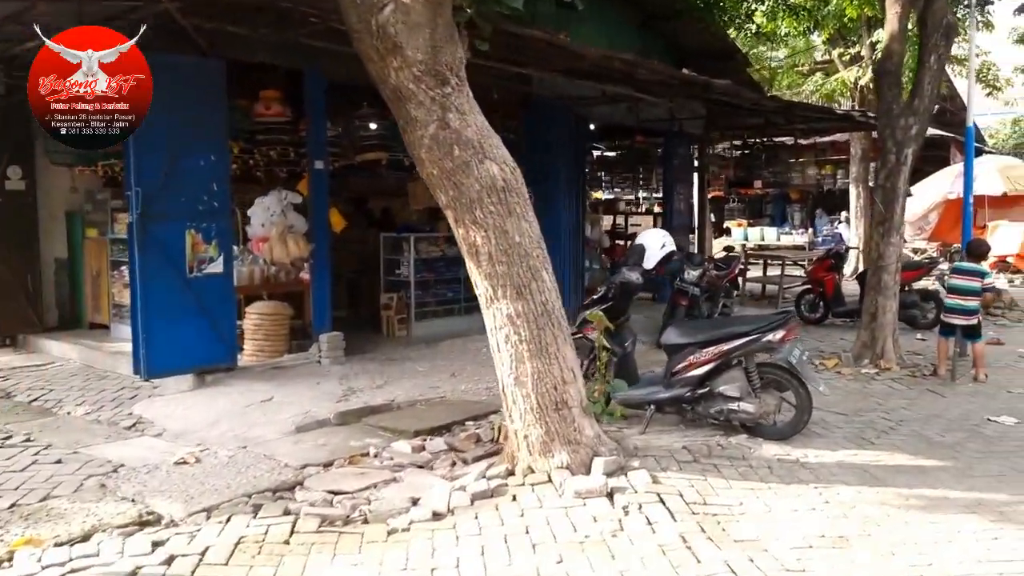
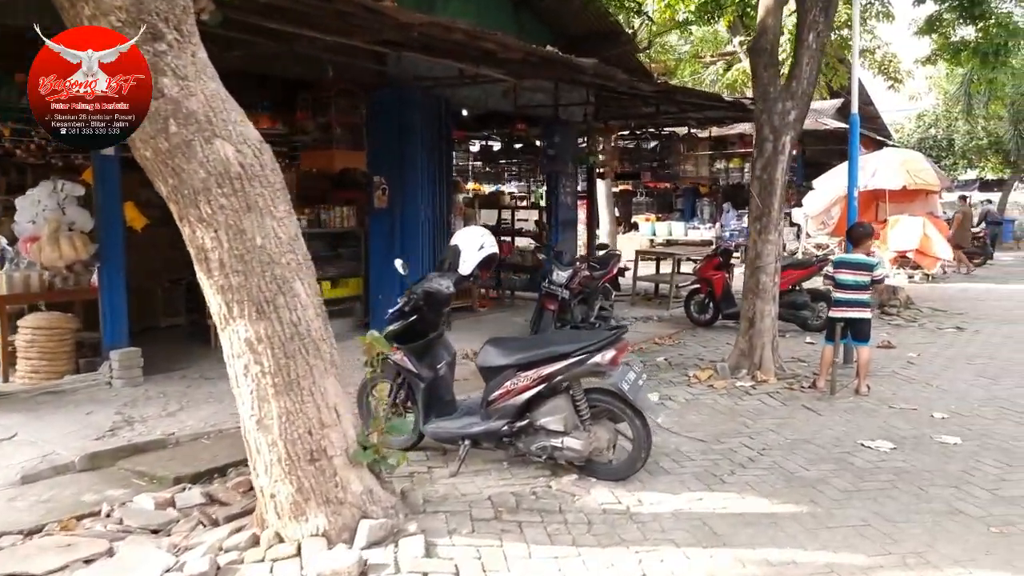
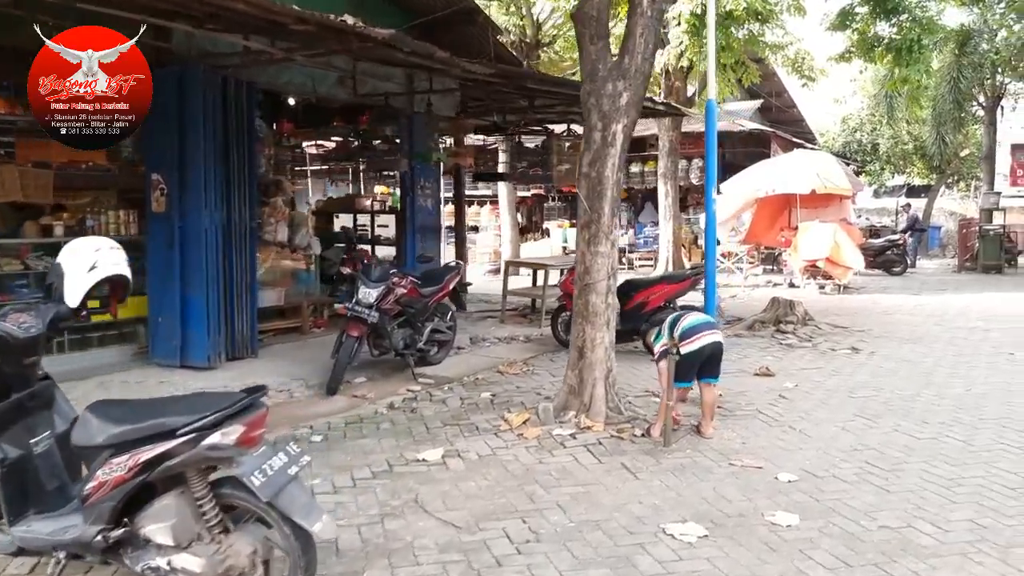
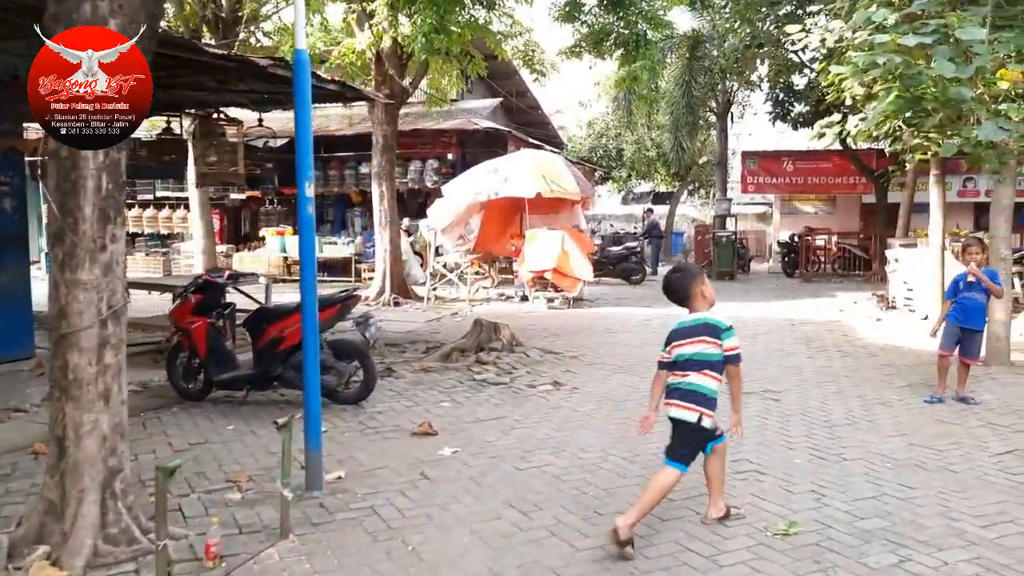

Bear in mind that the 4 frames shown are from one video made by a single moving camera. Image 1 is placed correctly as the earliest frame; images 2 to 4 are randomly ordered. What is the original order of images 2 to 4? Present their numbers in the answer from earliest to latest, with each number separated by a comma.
2, 3, 4
